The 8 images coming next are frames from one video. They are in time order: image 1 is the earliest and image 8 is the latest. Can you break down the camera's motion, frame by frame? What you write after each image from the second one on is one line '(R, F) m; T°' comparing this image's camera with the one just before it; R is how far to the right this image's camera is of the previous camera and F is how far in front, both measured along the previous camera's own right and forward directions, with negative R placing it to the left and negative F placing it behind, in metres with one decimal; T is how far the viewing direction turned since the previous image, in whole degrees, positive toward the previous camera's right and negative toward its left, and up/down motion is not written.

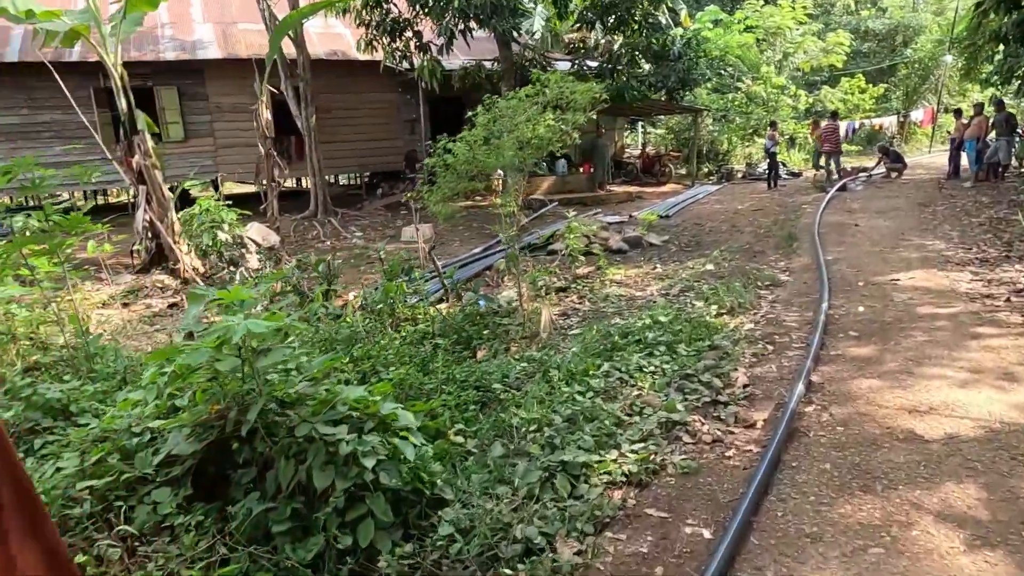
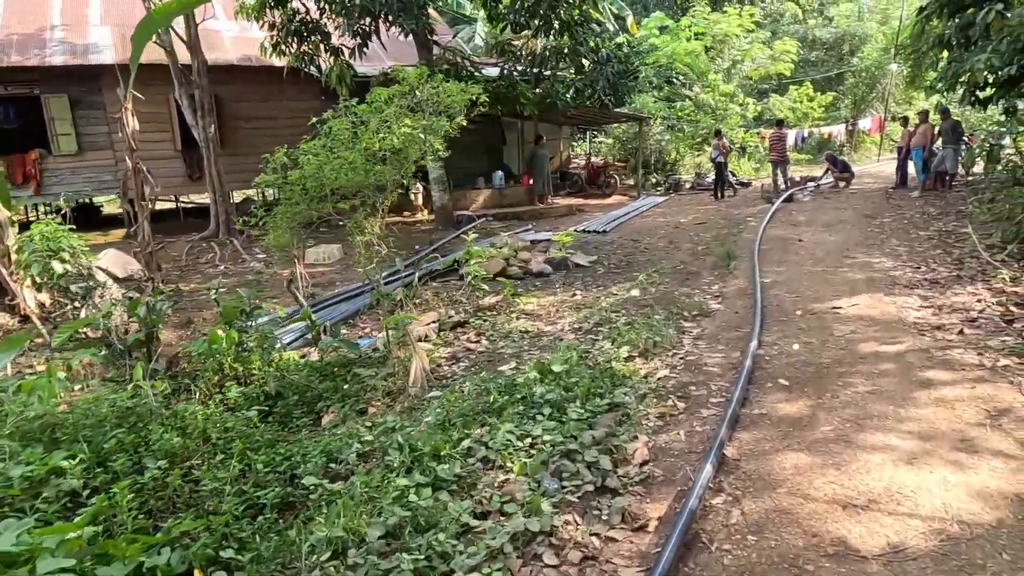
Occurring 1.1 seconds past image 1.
(+0.6, +0.9) m; +3°
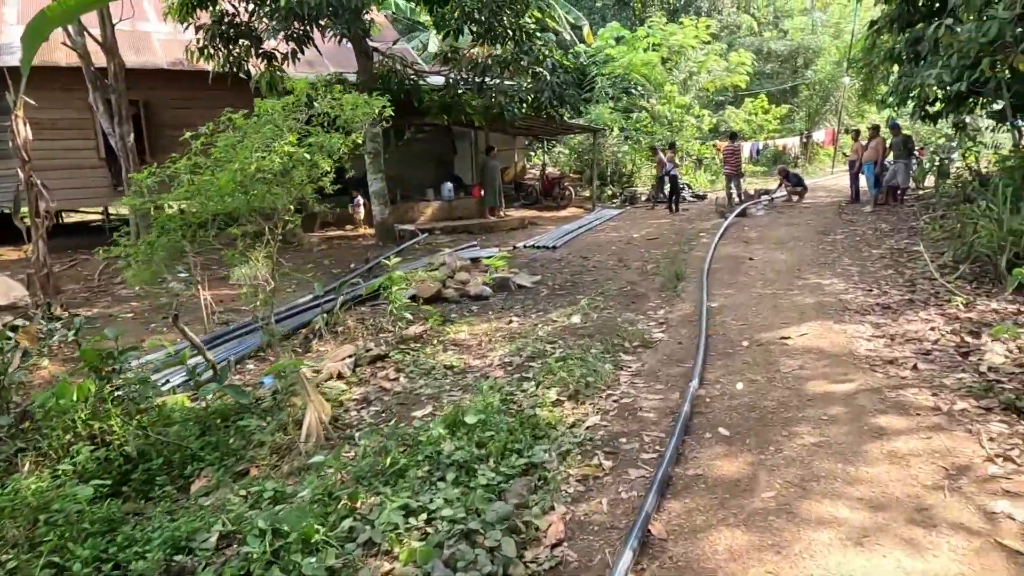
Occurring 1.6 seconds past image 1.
(+0.3, +0.5) m; +3°
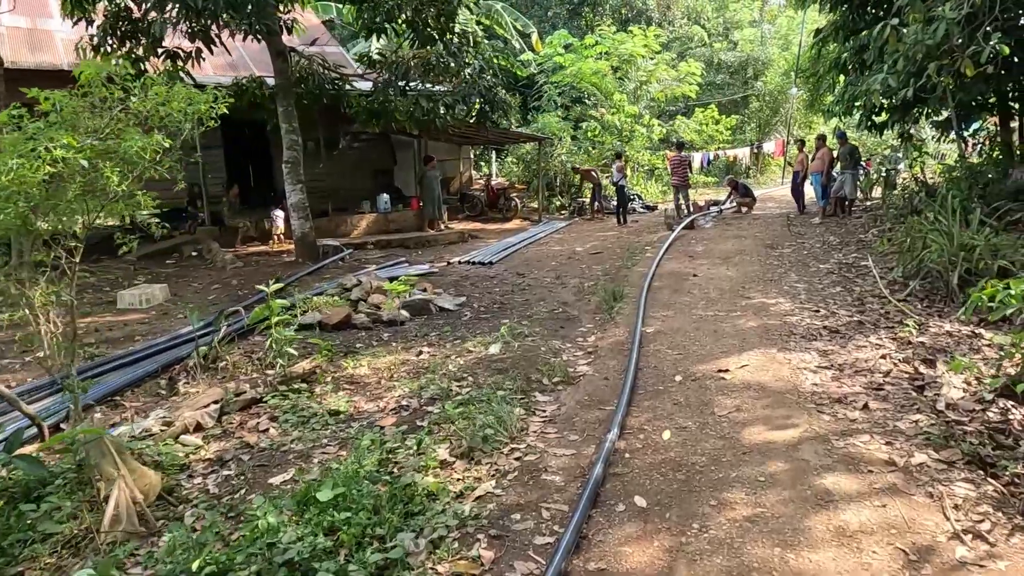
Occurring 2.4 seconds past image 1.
(+0.4, +0.7) m; +3°
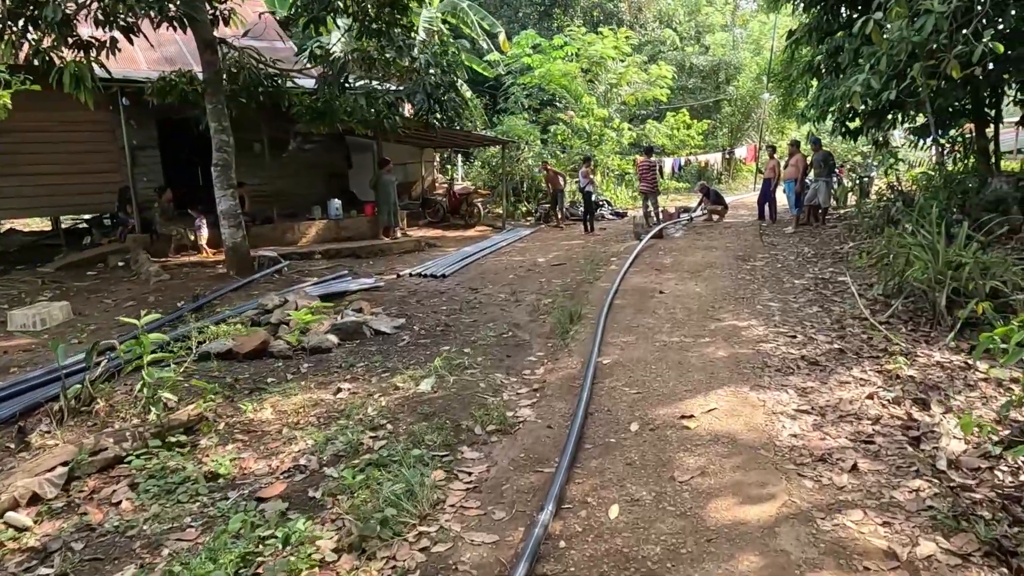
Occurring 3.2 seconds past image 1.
(+0.3, +0.7) m; +2°
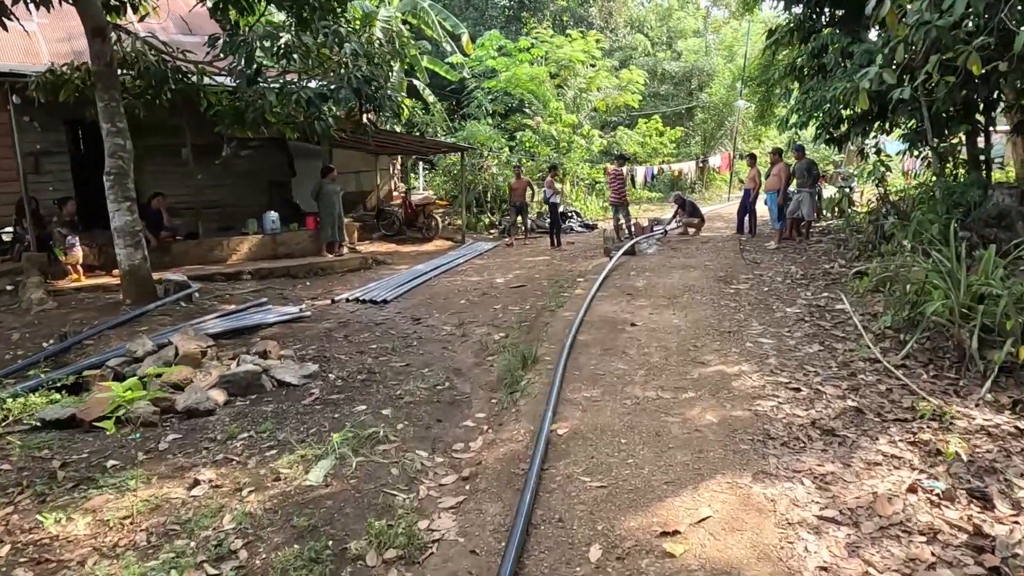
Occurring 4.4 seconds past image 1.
(+0.3, +1.1) m; +2°
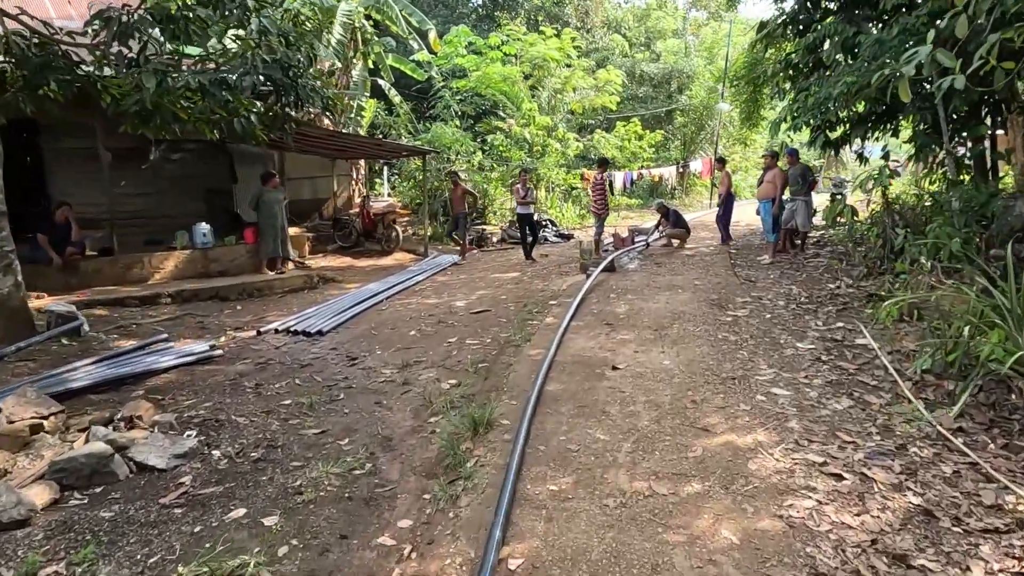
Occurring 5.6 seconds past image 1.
(+0.2, +1.2) m; +2°
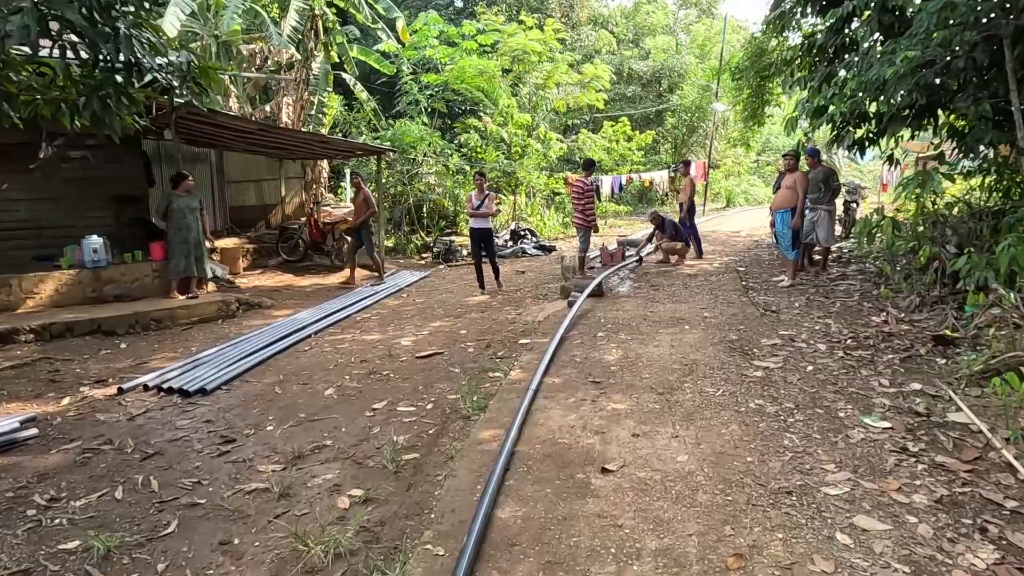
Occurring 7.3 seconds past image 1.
(+0.2, +1.7) m; +1°
